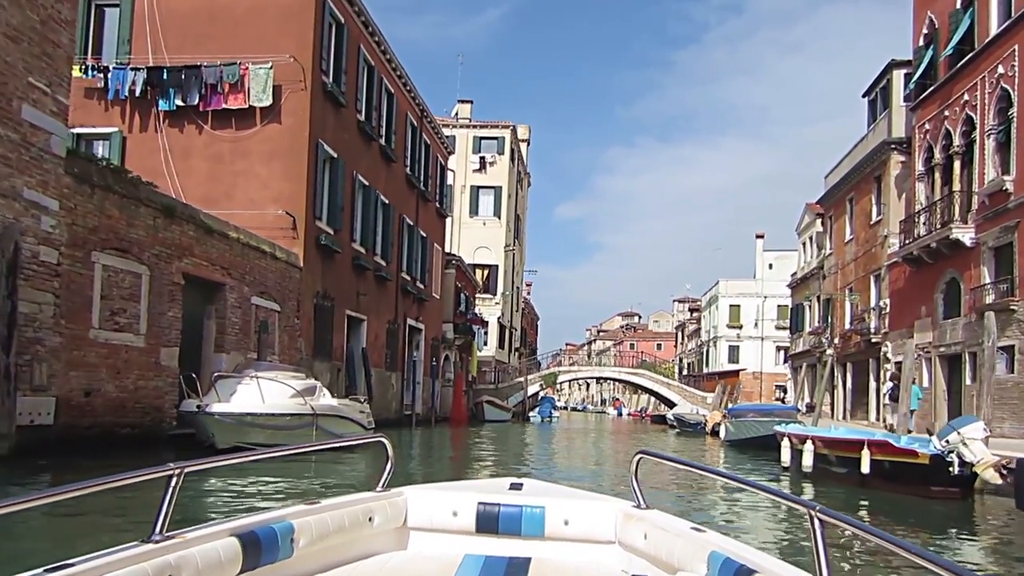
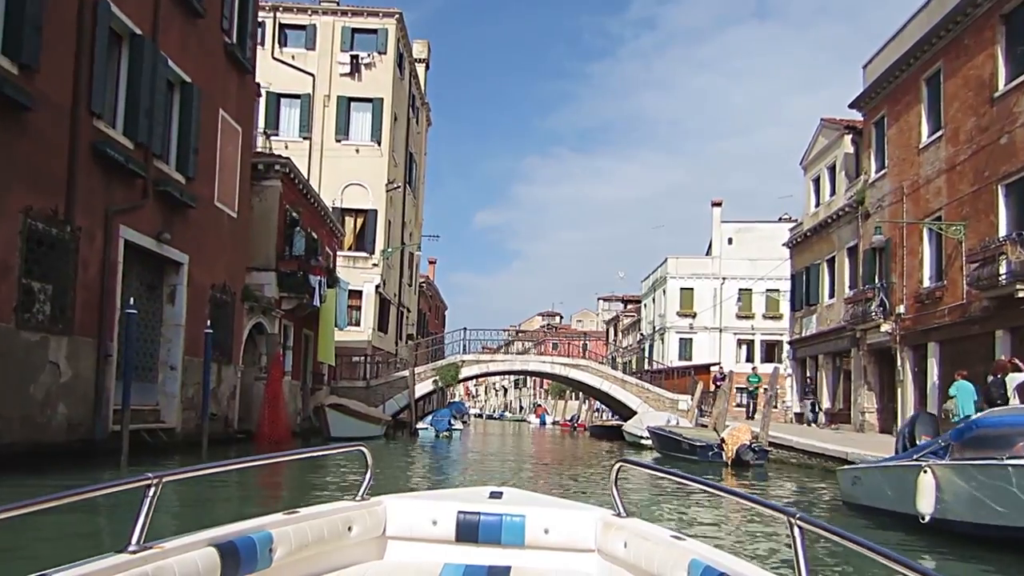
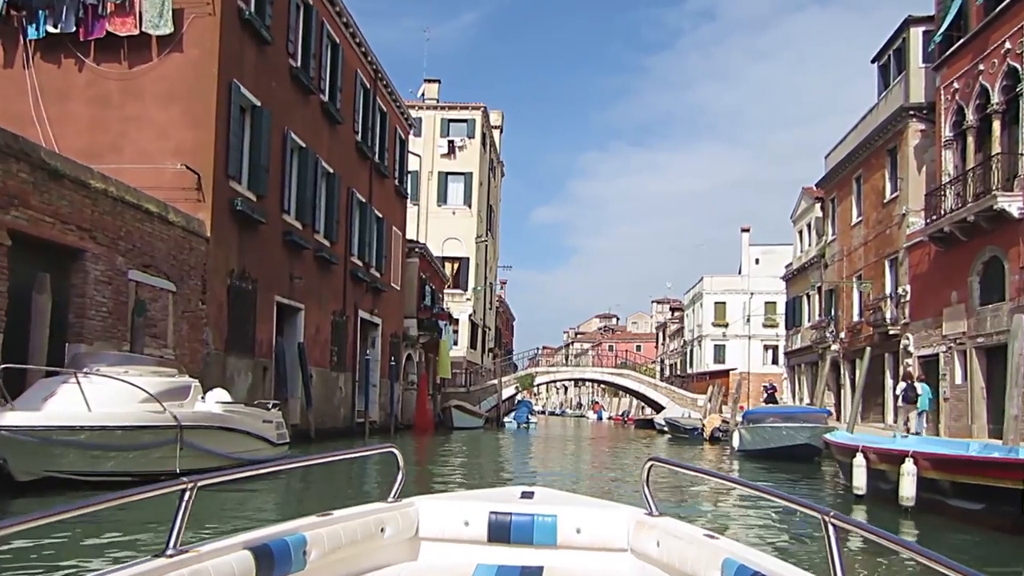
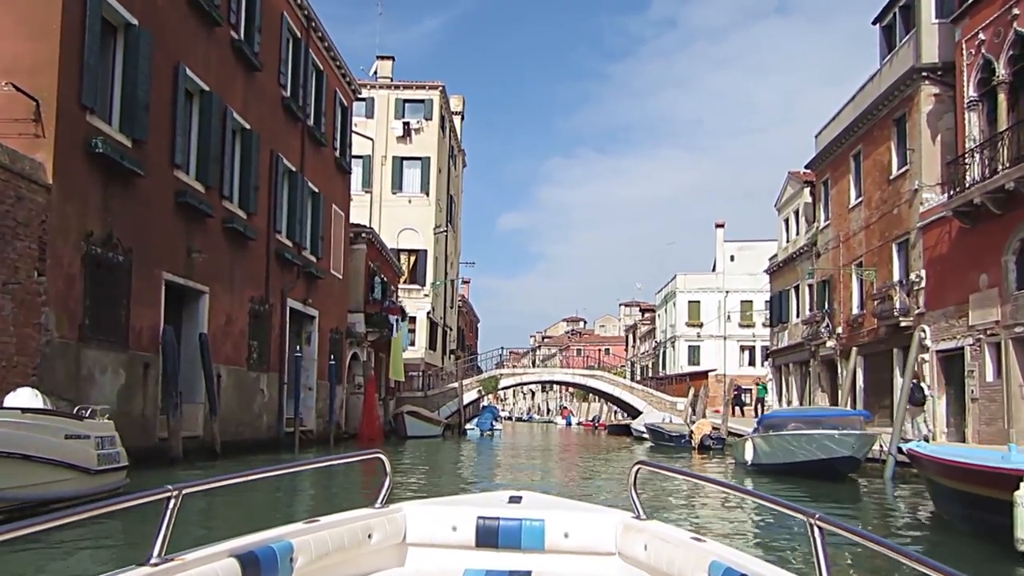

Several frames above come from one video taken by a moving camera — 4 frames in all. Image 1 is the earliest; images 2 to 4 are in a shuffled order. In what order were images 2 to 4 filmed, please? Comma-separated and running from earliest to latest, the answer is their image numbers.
3, 4, 2
